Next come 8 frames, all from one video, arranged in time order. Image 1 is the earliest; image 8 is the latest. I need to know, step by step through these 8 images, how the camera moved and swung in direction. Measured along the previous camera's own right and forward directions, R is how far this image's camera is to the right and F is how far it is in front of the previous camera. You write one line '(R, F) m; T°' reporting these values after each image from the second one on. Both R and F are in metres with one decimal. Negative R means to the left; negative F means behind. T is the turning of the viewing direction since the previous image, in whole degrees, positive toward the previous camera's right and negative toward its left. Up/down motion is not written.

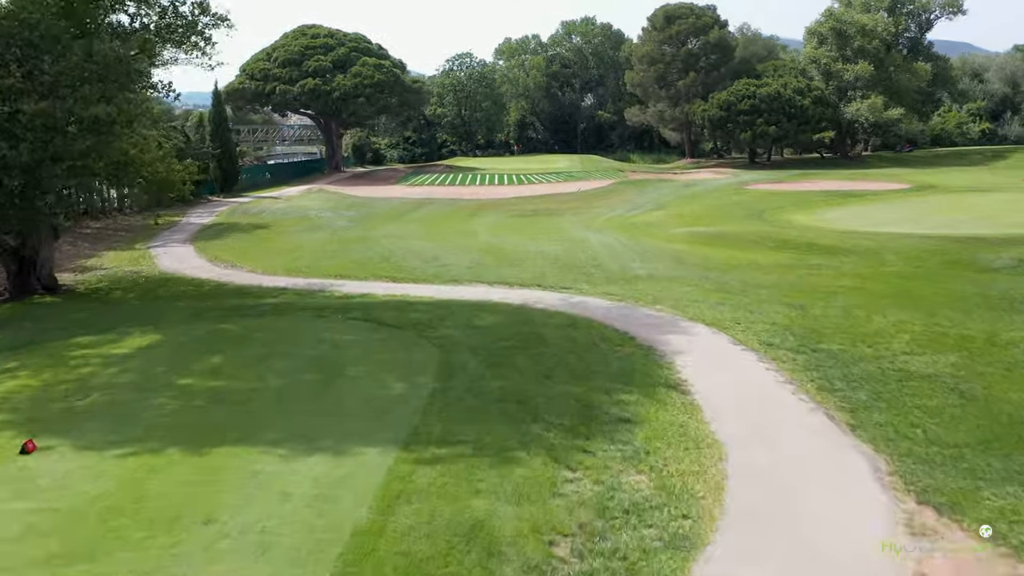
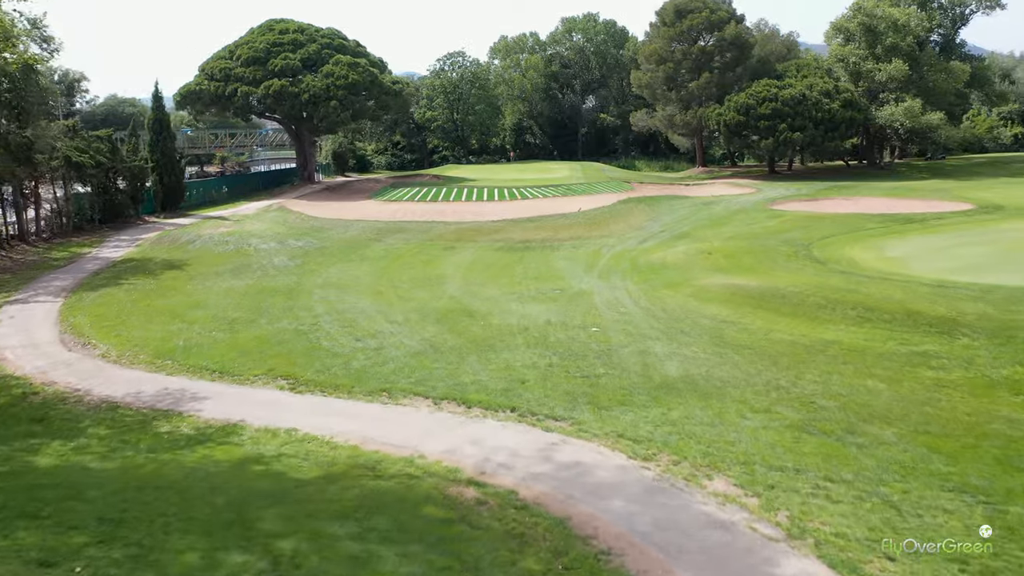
(+0.5, +5.4) m; 0°
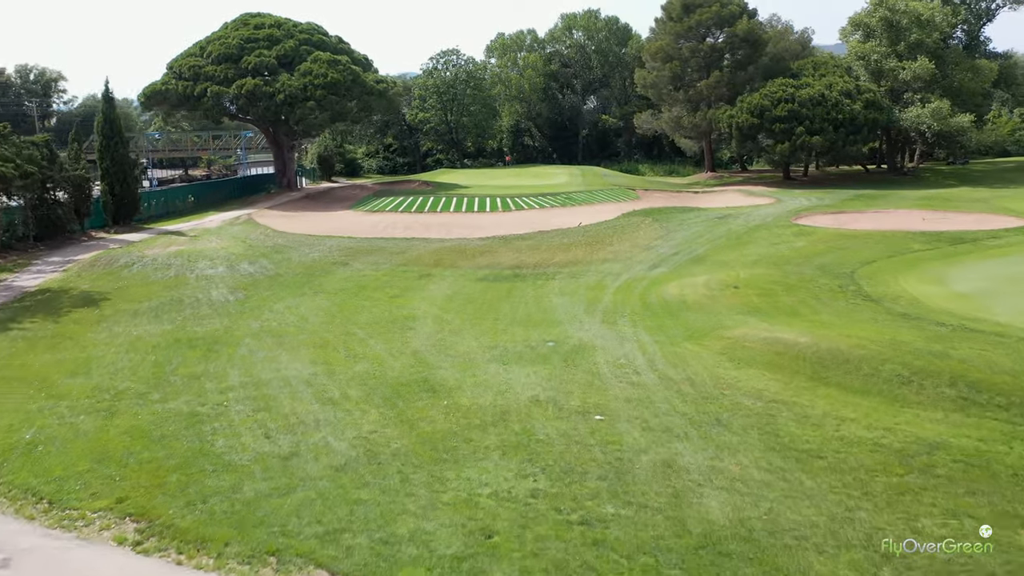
(+0.4, +3.5) m; 0°
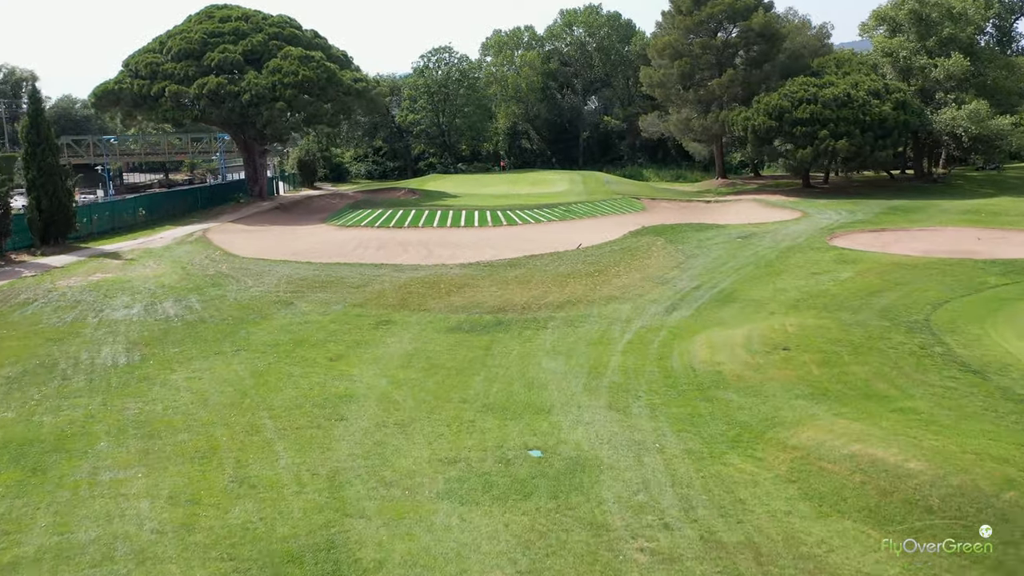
(+0.4, +4.0) m; 0°
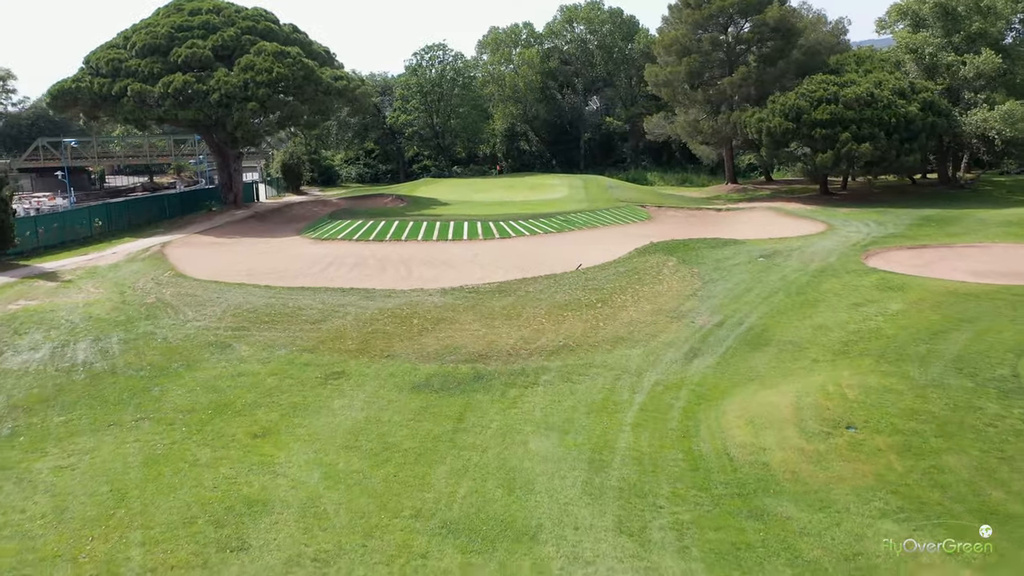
(+0.3, +3.0) m; 0°
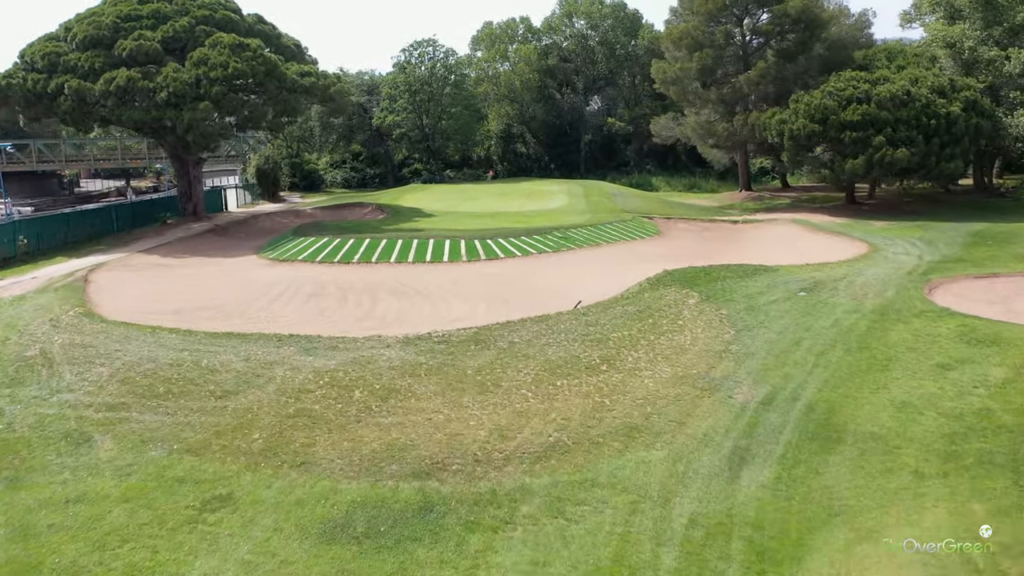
(+0.4, +4.0) m; 0°
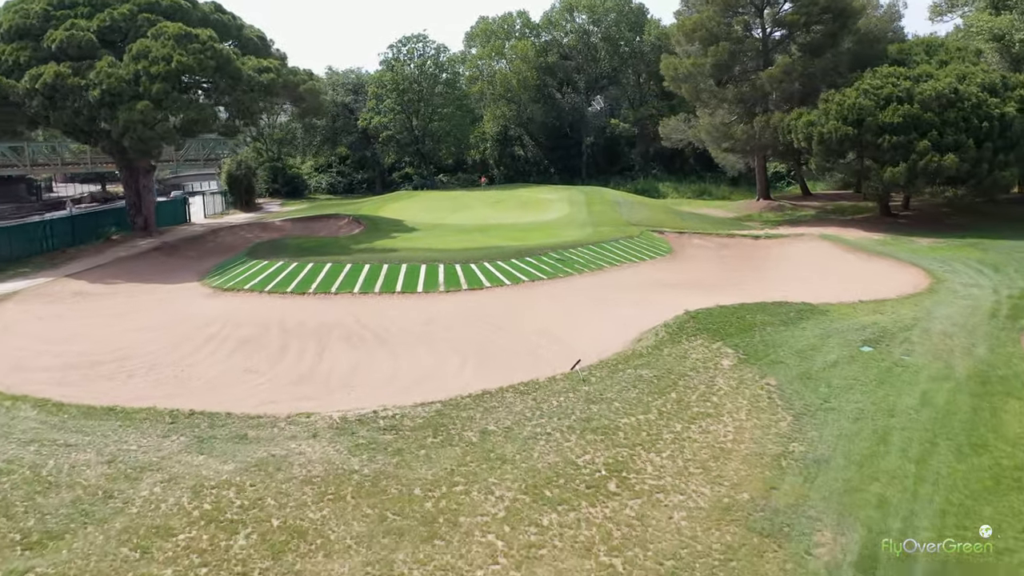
(+0.4, +3.9) m; 0°
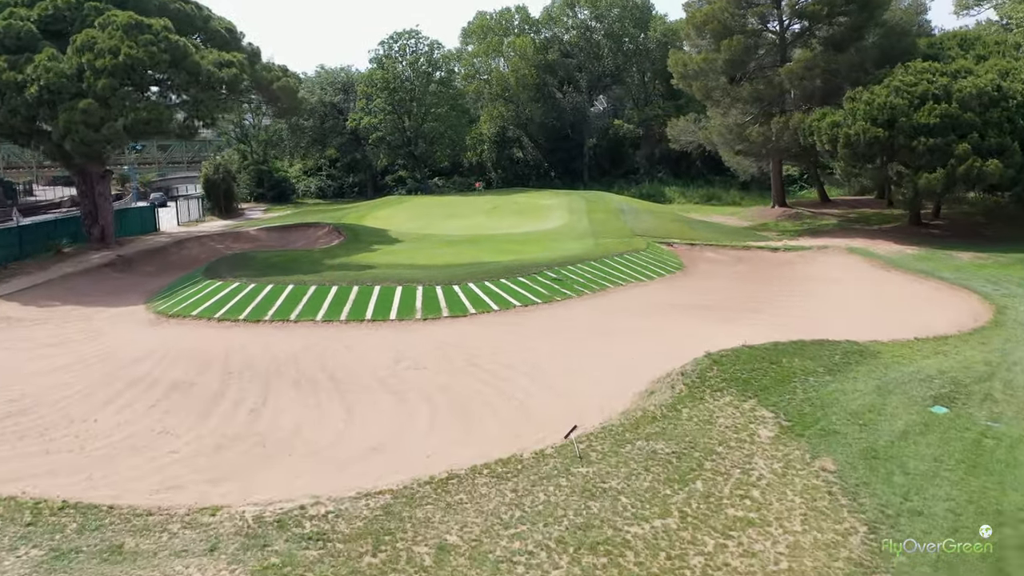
(+0.3, +2.8) m; 0°
